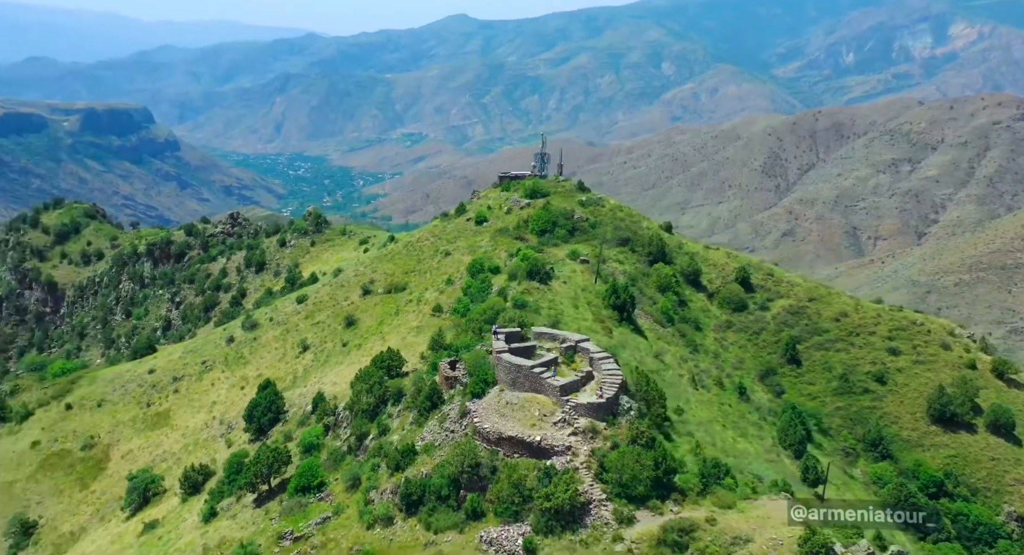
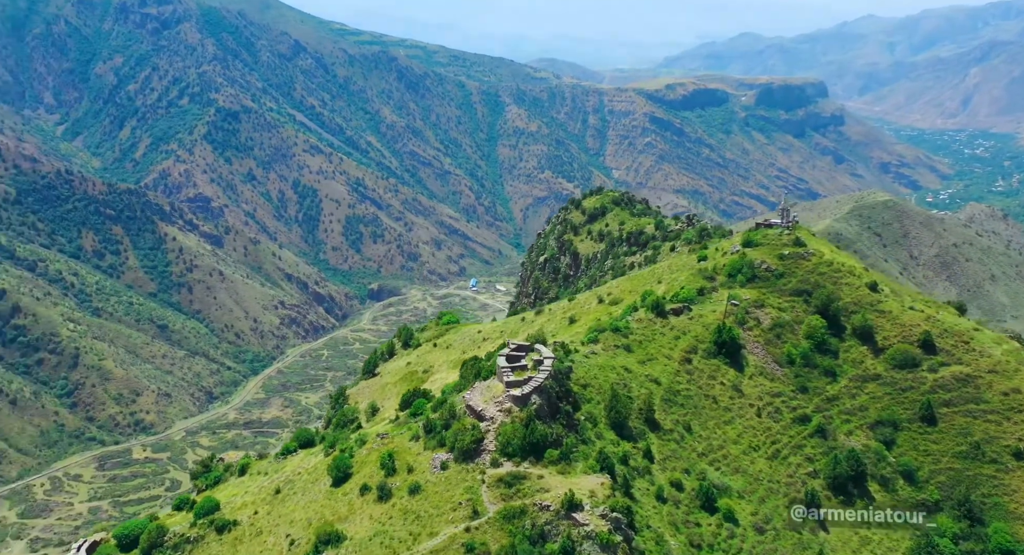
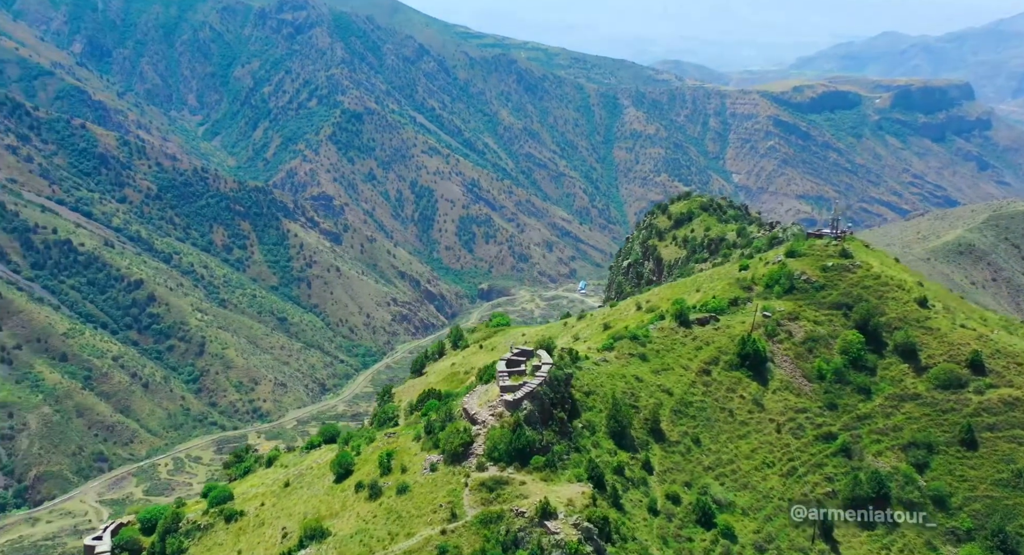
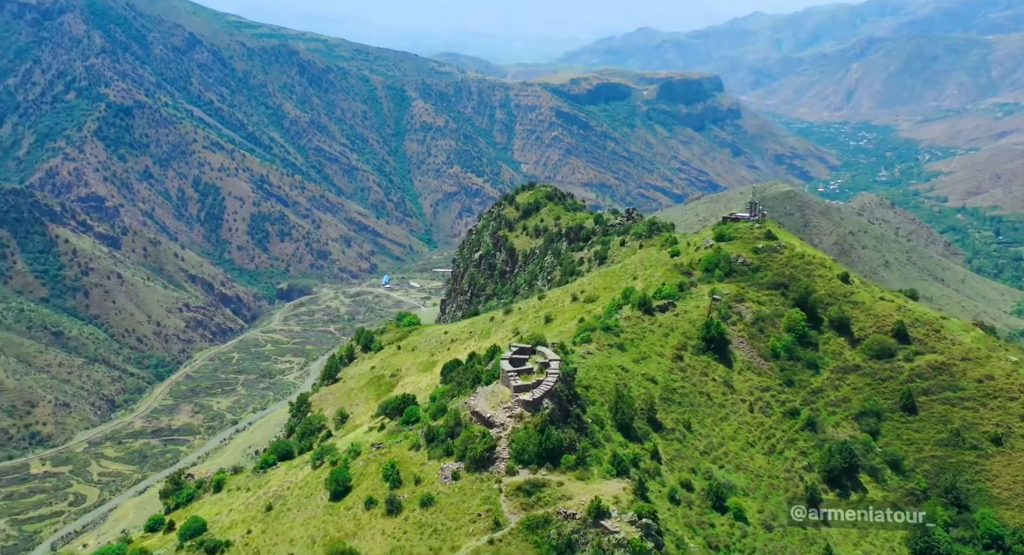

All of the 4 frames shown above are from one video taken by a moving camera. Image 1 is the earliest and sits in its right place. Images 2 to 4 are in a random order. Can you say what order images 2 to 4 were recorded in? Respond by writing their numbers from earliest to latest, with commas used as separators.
4, 2, 3
